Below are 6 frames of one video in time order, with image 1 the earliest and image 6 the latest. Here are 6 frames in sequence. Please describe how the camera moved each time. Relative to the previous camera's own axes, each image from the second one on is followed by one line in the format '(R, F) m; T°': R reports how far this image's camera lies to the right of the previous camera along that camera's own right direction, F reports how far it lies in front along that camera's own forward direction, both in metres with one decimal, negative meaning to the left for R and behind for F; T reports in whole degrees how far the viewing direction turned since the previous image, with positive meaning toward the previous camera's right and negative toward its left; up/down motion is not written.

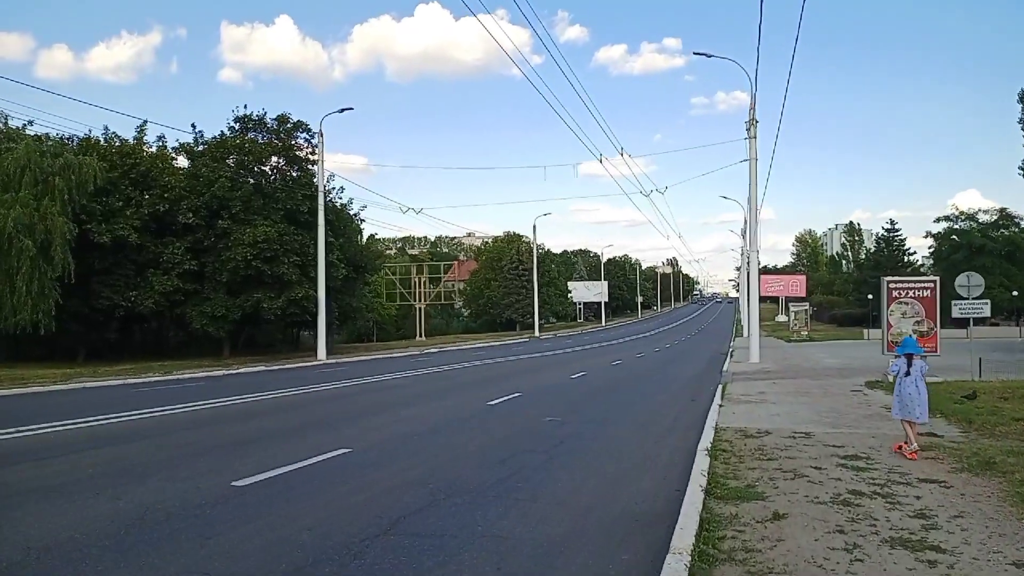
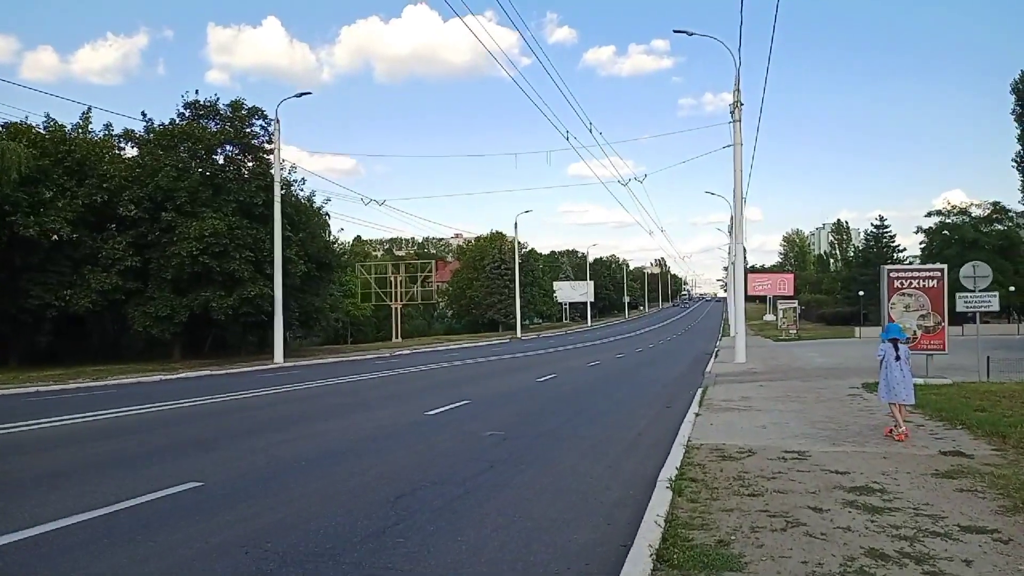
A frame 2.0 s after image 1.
(+0.8, +2.5) m; +1°
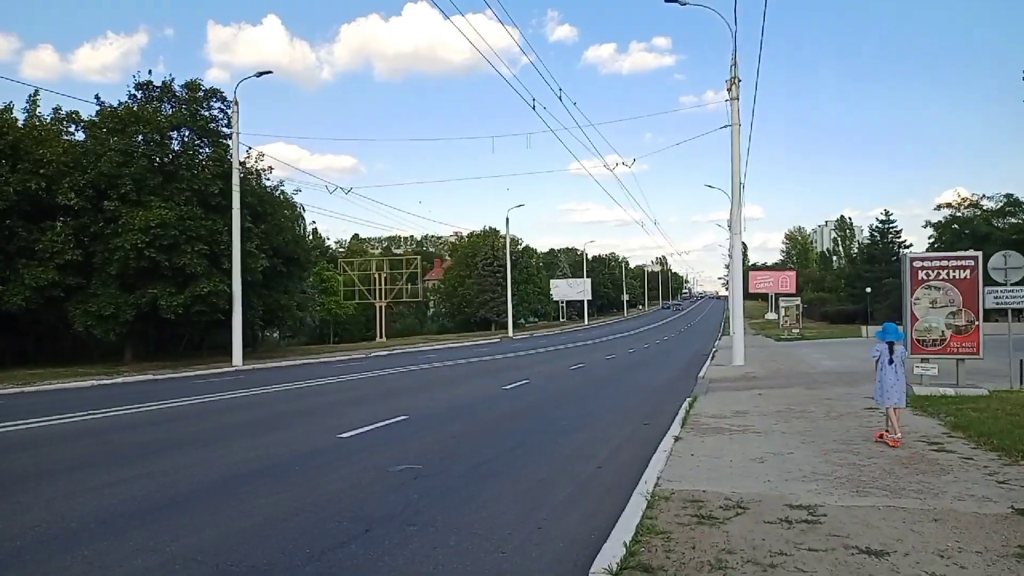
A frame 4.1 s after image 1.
(+0.9, +2.9) m; 0°
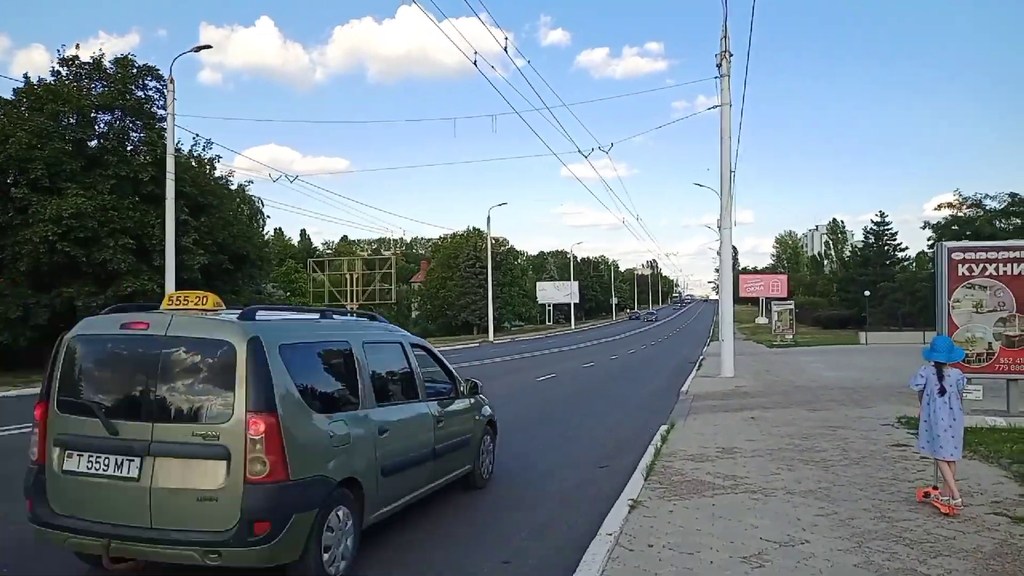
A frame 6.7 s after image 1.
(+0.9, +3.4) m; +1°
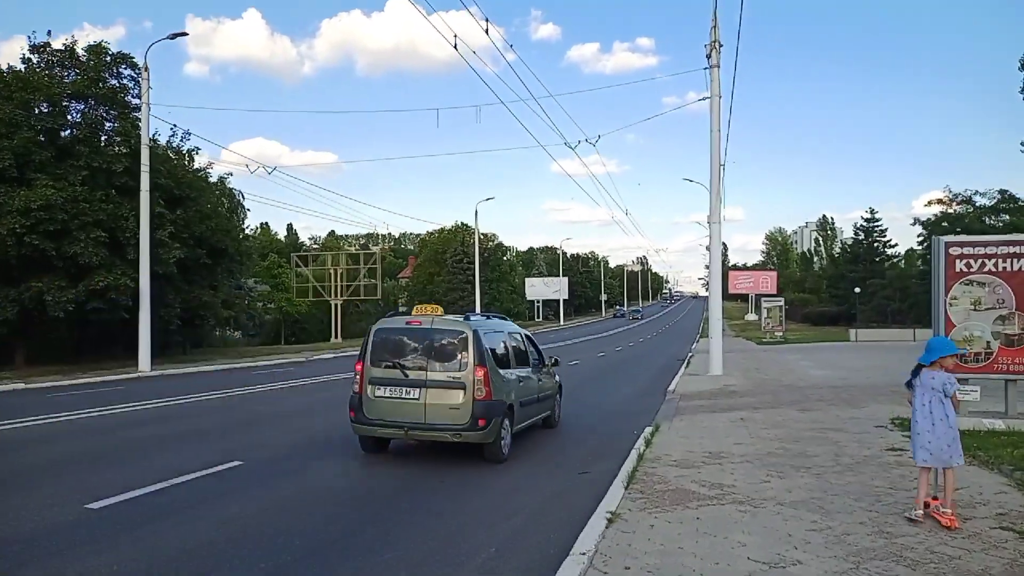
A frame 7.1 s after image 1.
(+0.2, +0.6) m; +1°
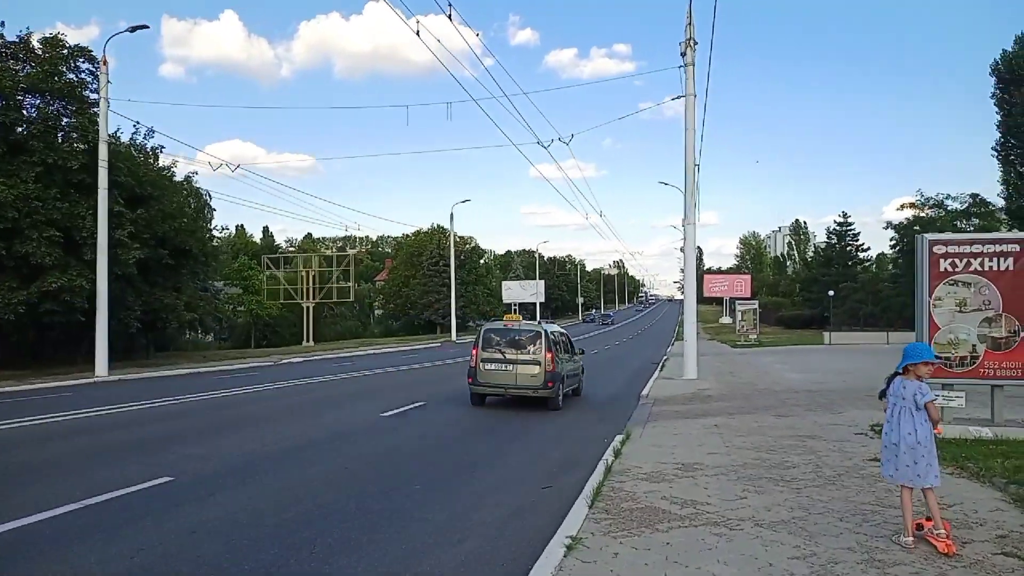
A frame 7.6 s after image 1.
(+0.2, +0.7) m; +1°
